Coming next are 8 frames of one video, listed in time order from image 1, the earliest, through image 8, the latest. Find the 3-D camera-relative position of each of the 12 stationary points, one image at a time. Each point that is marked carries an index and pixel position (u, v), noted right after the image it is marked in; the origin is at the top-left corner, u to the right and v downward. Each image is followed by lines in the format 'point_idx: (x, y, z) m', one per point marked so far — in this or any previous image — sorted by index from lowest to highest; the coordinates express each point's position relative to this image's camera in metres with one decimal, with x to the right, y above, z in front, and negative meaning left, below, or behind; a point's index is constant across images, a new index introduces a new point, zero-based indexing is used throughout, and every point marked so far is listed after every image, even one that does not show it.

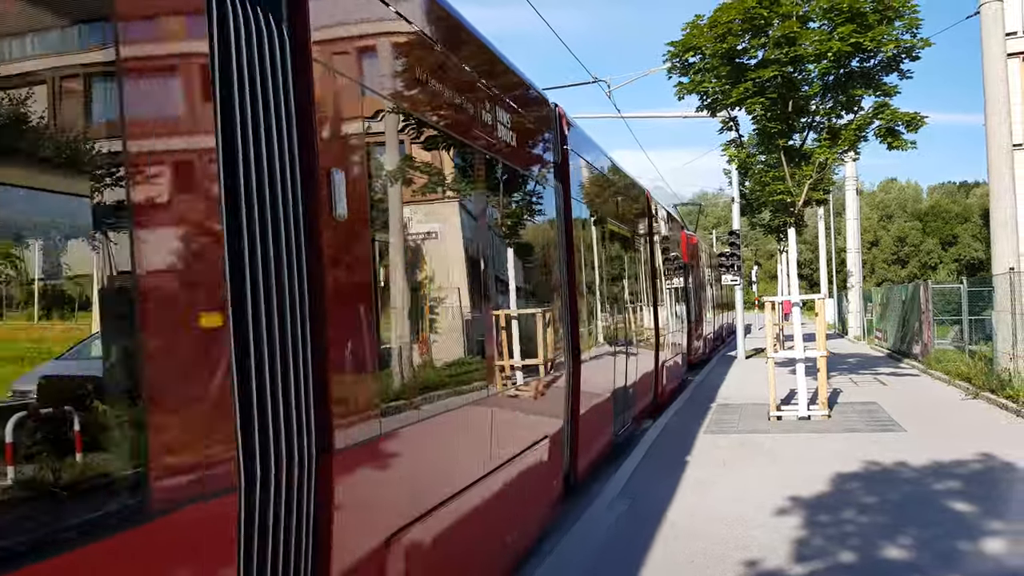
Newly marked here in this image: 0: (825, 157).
0: (+4.7, +2.0, +12.4) m
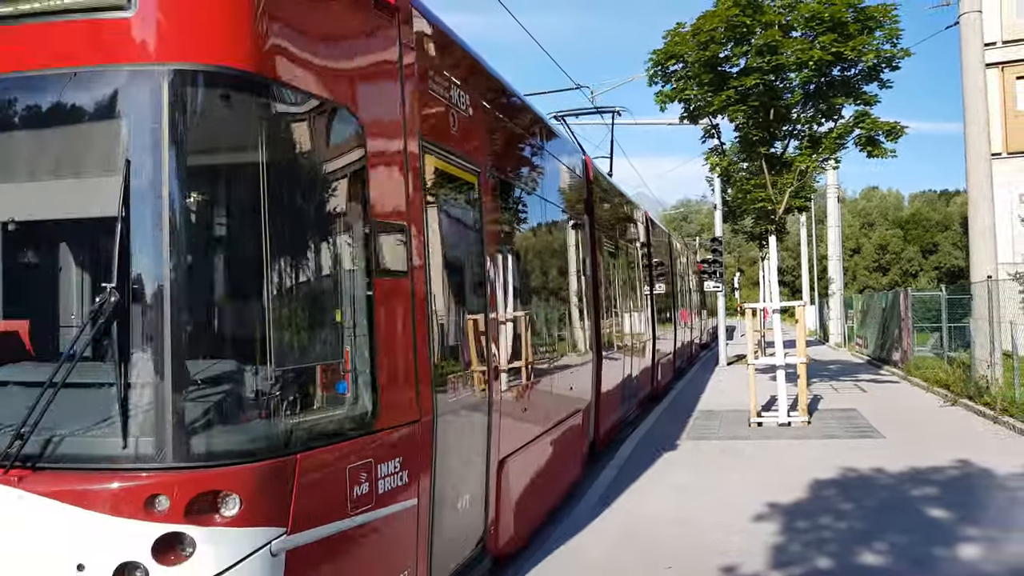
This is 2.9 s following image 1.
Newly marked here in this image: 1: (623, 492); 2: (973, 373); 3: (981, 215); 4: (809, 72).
0: (+4.5, +1.9, +12.5) m
1: (+1.1, -2.0, +7.8) m
2: (+7.2, -1.3, +12.9) m
3: (+7.8, +1.2, +13.6) m
4: (+4.3, +3.1, +11.9) m
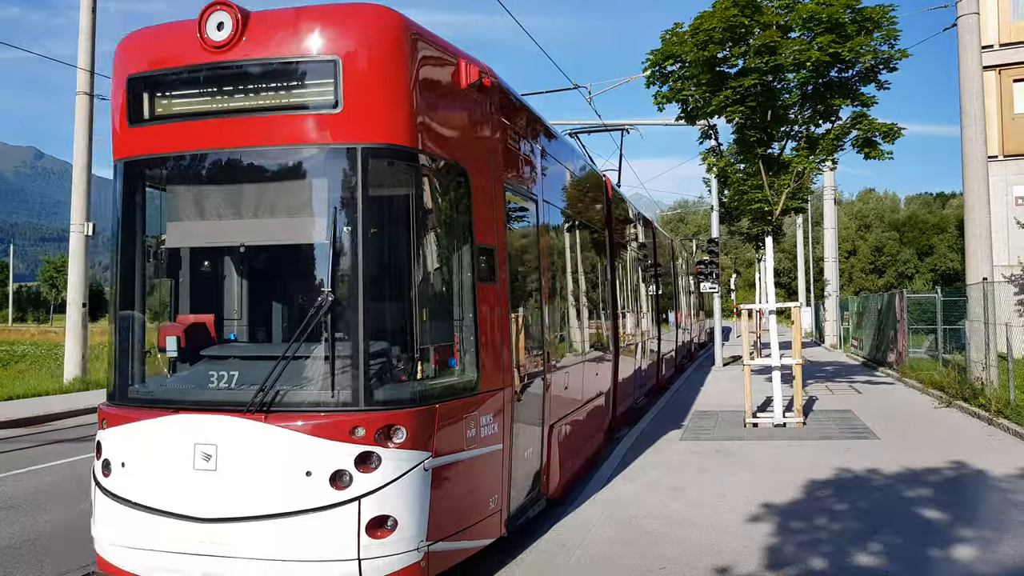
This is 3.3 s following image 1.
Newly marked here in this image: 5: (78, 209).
0: (+4.4, +1.8, +12.5) m
1: (+1.0, -2.0, +7.8) m
2: (+7.2, -1.4, +12.9) m
3: (+7.7, +1.2, +13.6) m
4: (+4.3, +3.1, +11.9) m
5: (-10.5, +1.9, +19.8) m
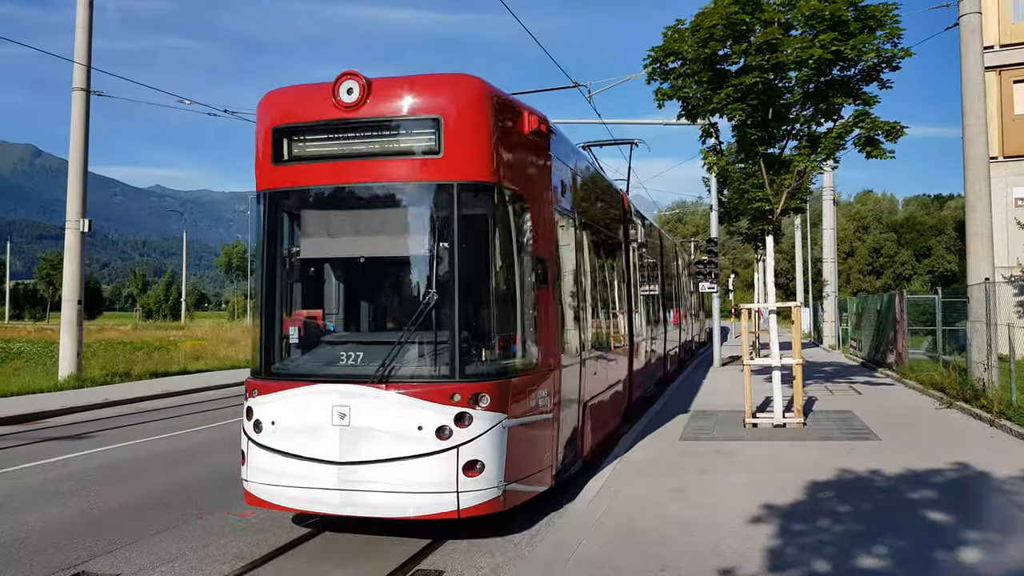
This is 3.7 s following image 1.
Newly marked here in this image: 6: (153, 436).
0: (+4.4, +1.9, +12.4) m
1: (+1.0, -1.9, +7.7) m
2: (+7.1, -1.4, +12.8) m
3: (+7.7, +1.2, +13.6) m
4: (+4.2, +3.1, +11.8) m
5: (-10.5, +2.0, +19.7) m
6: (-5.8, -2.4, +13.3) m
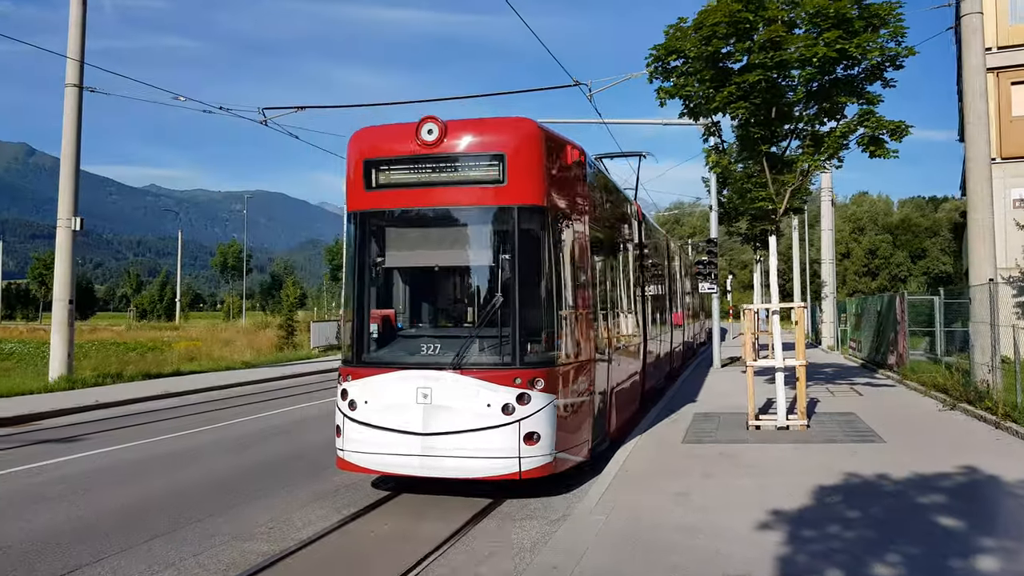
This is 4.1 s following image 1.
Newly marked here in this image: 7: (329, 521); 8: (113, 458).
0: (+4.4, +1.8, +12.2) m
1: (+1.0, -1.9, +7.6) m
2: (+7.1, -1.4, +12.7) m
3: (+7.7, +1.2, +13.5) m
4: (+4.2, +3.1, +11.6) m
5: (-10.5, +2.0, +19.5) m
6: (-5.8, -2.4, +13.1) m
7: (-1.7, -2.1, +7.7) m
8: (-5.5, -2.3, +11.3) m
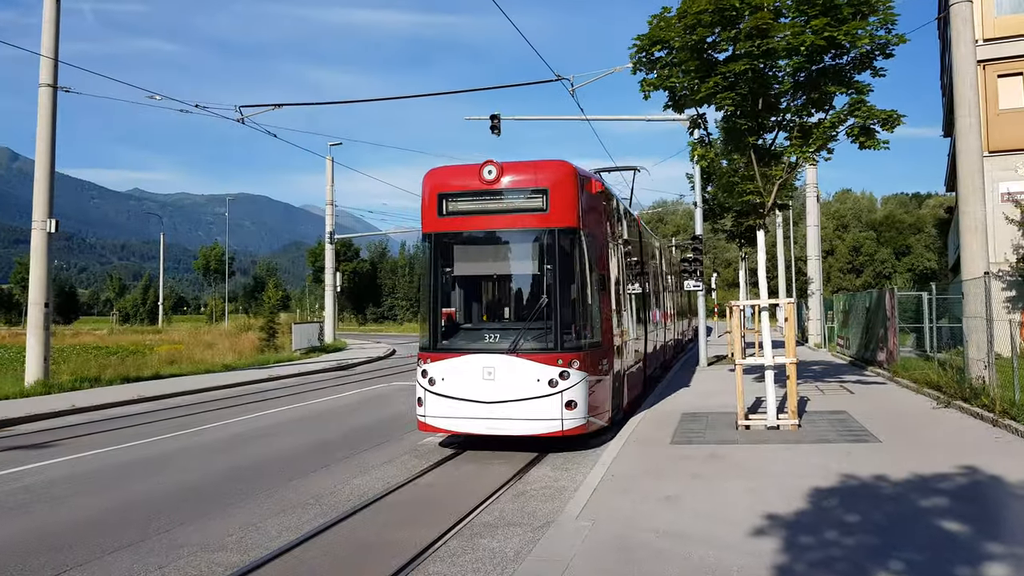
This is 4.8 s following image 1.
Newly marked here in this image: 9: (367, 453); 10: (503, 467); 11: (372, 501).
0: (+4.1, +1.9, +11.9) m
1: (+0.8, -1.9, +7.2) m
2: (+6.9, -1.3, +12.5) m
3: (+7.4, +1.3, +13.2) m
4: (+4.0, +3.2, +11.3) m
5: (-10.9, +1.9, +19.0) m
6: (-6.0, -2.4, +12.6) m
7: (-1.8, -2.1, +7.3) m
8: (-5.7, -2.3, +10.8) m
9: (-1.9, -2.2, +10.7) m
10: (-0.1, -2.1, +9.6) m
11: (-1.4, -2.1, +8.2) m
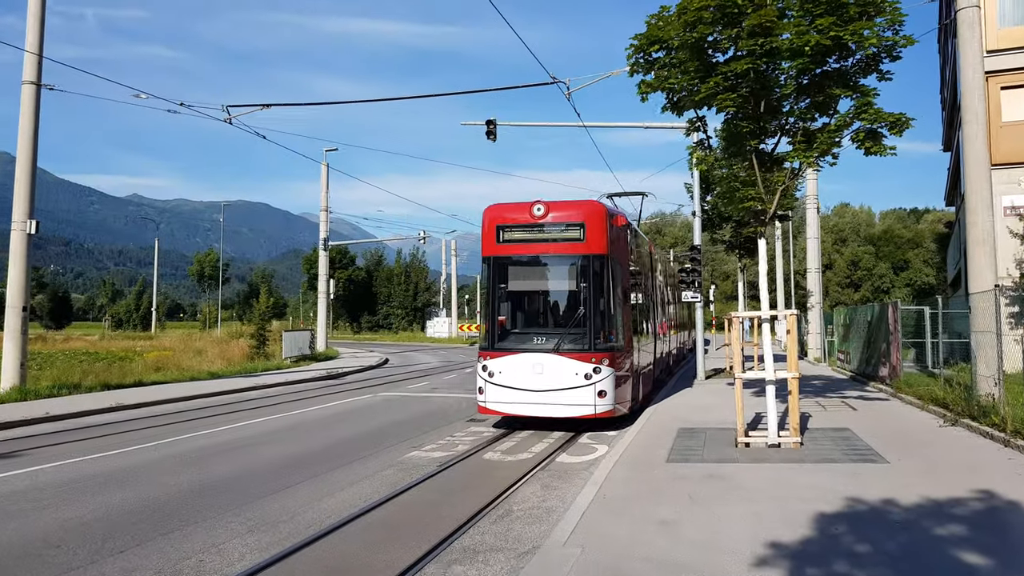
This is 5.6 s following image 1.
0: (+4.0, +1.7, +11.5) m
1: (+0.7, -2.0, +6.7) m
2: (+6.7, -1.5, +12.0) m
3: (+7.3, +1.0, +12.8) m
4: (+3.9, +3.0, +10.9) m
5: (-11.1, +1.9, +18.5) m
6: (-6.2, -2.4, +12.1) m
7: (-2.0, -2.2, +6.8) m
8: (-5.9, -2.4, +10.3) m
9: (-2.0, -2.2, +10.2) m
10: (-0.2, -2.2, +9.1) m
11: (-1.5, -2.2, +7.7) m
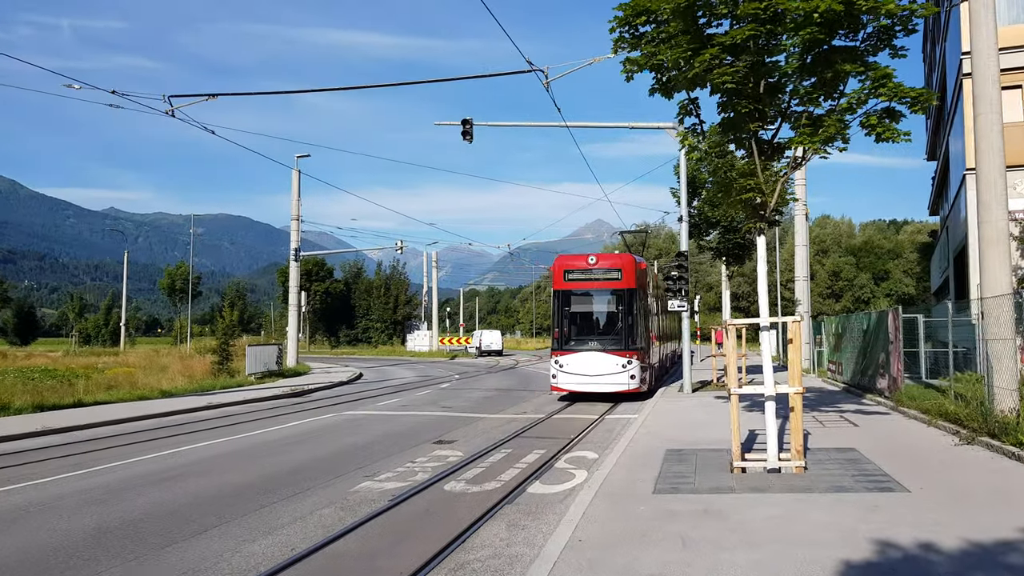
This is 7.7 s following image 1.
0: (+3.6, +1.7, +10.3) m
1: (+0.4, -2.0, +5.4) m
2: (+6.3, -1.6, +10.8) m
3: (+6.8, +1.0, +11.7) m
4: (+3.5, +3.0, +9.8) m
5: (-11.7, +1.6, +17.0) m
6: (-6.6, -2.6, +10.6) m
7: (-2.3, -2.2, +5.4) m
8: (-6.2, -2.5, +8.9) m
9: (-2.4, -2.3, +8.8) m
10: (-0.6, -2.2, +7.8) m
11: (-1.9, -2.2, +6.3) m
